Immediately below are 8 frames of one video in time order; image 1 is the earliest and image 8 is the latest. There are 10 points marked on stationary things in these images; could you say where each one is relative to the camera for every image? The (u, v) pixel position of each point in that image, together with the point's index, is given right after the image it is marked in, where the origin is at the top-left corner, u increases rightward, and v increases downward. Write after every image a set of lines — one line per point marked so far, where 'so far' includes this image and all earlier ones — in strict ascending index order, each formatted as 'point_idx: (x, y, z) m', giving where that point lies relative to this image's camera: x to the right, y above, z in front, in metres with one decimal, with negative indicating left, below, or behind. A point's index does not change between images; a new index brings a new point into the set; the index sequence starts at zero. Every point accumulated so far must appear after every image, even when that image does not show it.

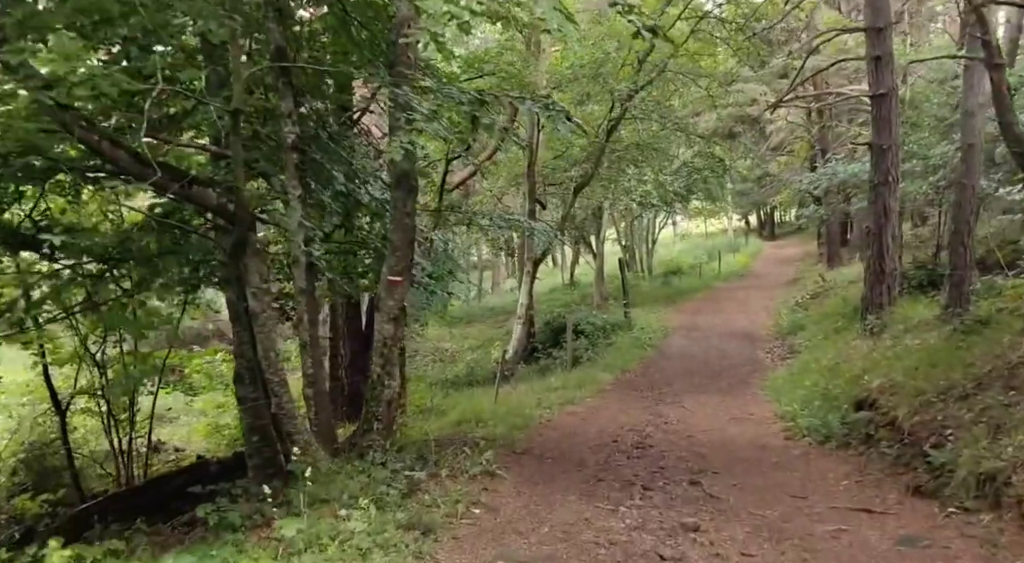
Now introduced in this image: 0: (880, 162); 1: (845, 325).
0: (+5.5, +1.8, +14.0) m
1: (+6.7, -0.9, +19.2) m
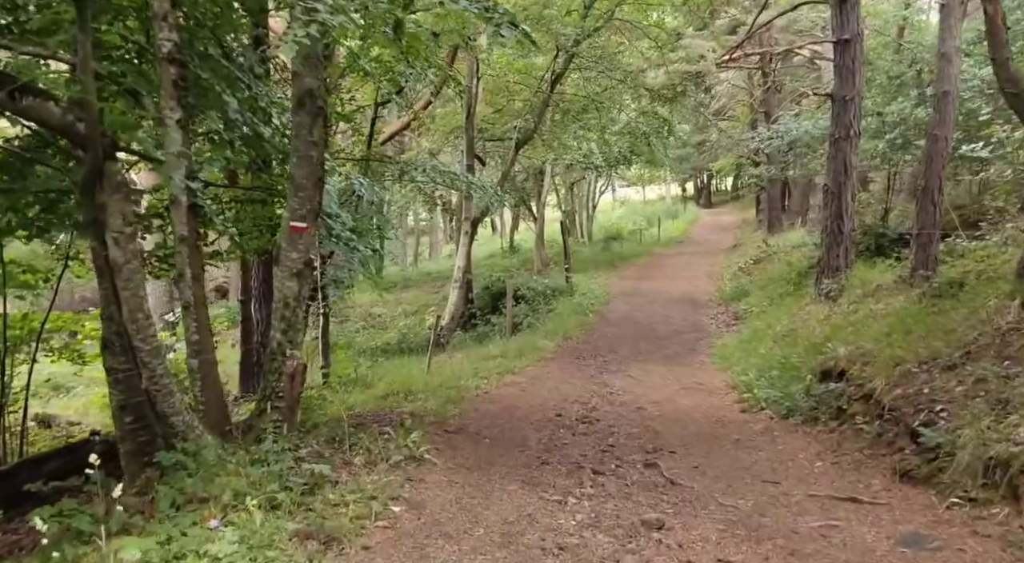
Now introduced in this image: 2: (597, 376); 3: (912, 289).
0: (+4.6, +2.3, +13.1) m
1: (+5.5, -0.1, +18.5) m
2: (+1.2, -1.3, +13.4) m
3: (+4.7, -0.1, +11.1) m
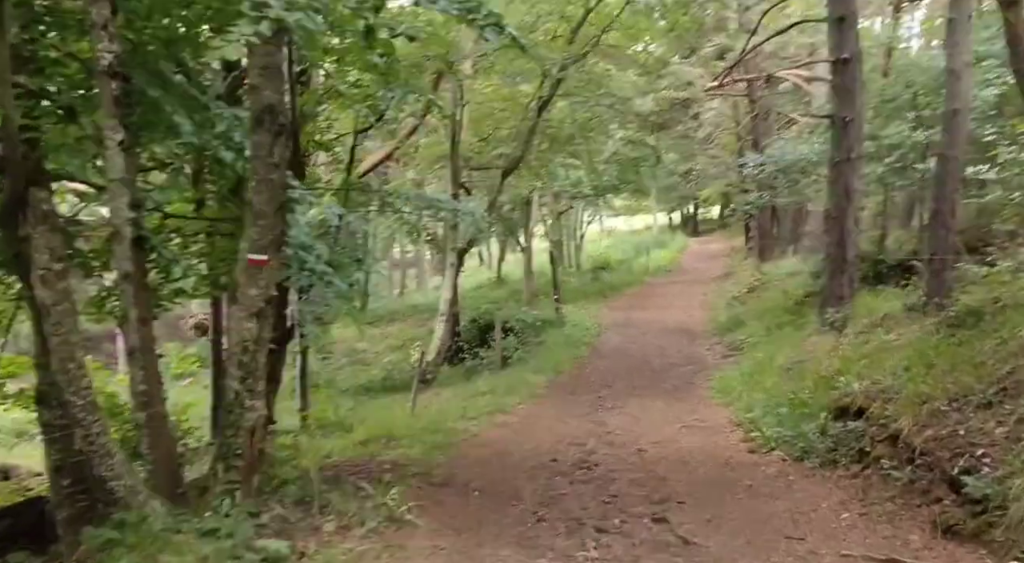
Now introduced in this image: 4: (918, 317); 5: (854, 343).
0: (+4.4, +1.9, +12.6) m
1: (+5.3, -0.7, +17.9) m
2: (+1.1, -1.8, +12.7) m
3: (+4.6, -0.4, +10.5) m
4: (+4.7, -0.4, +10.9) m
5: (+4.1, -0.7, +11.2) m
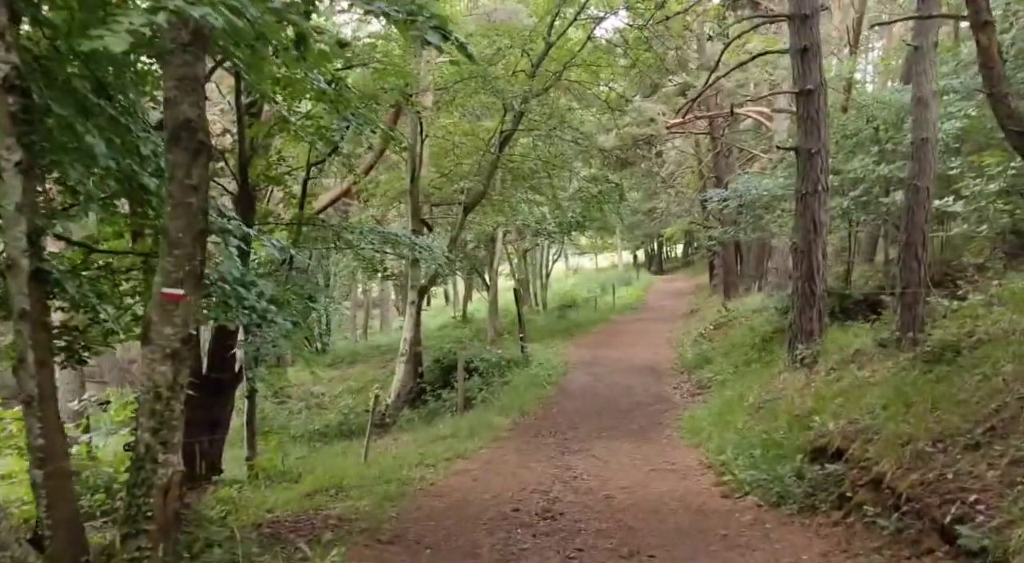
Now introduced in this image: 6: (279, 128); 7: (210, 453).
0: (+3.9, +1.5, +12.3) m
1: (+4.6, -1.4, +17.6) m
2: (+0.6, -2.3, +12.2) m
3: (+4.2, -0.8, +10.1) m
4: (+4.2, -0.8, +10.5) m
5: (+3.6, -1.1, +10.8) m
6: (-2.7, +1.8, +11.1) m
7: (-3.6, -2.1, +11.4) m
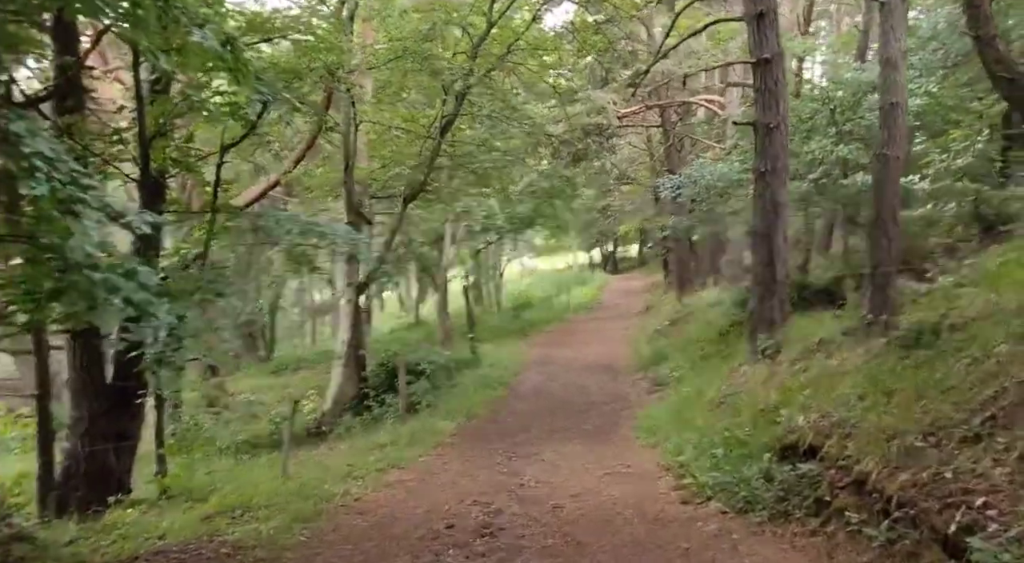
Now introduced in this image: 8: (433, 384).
0: (+3.1, +1.7, +11.5) m
1: (+3.6, -1.2, +16.8) m
2: (-0.1, -2.1, +11.2) m
3: (+3.5, -0.6, +9.3) m
4: (+3.6, -0.6, +9.7) m
5: (+3.0, -1.0, +10.0) m
6: (-3.4, +1.9, +10.0) m
7: (-4.3, -2.0, +10.2) m
8: (-1.7, -2.1, +19.5) m
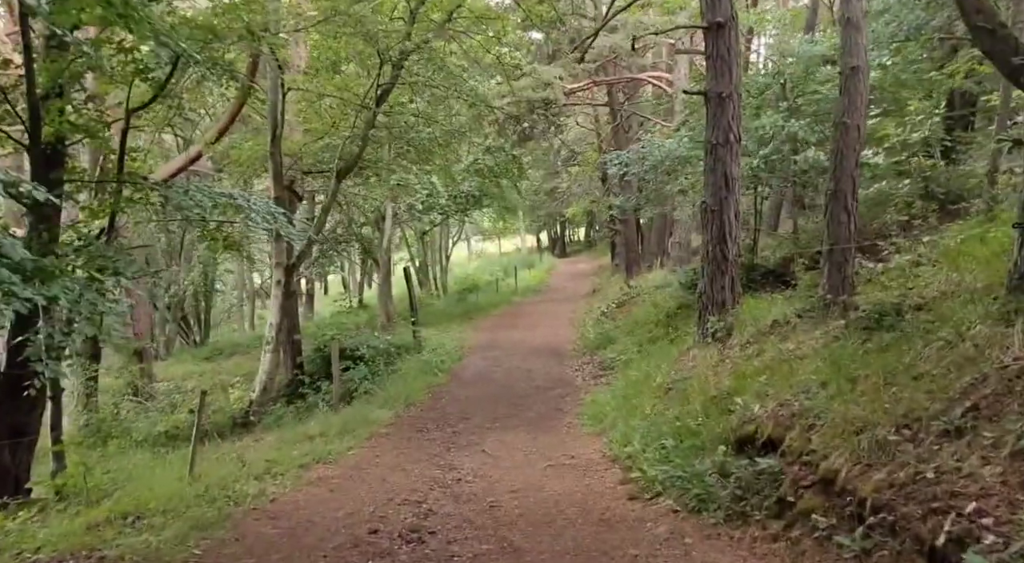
0: (+2.4, +1.9, +10.8) m
1: (+2.6, -0.9, +16.2) m
2: (-0.8, -1.9, +10.4) m
3: (+2.9, -0.4, +8.8) m
4: (+3.0, -0.4, +9.1) m
5: (+2.3, -0.7, +9.4) m
6: (-4.1, +2.1, +9.0) m
7: (-4.9, -1.8, +9.2) m
8: (-2.8, -1.7, +18.6) m
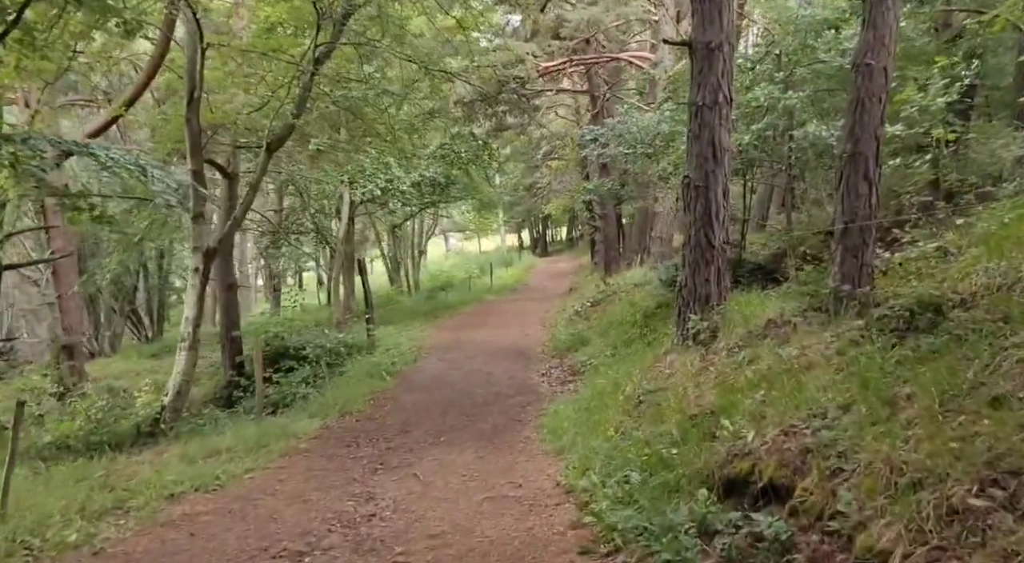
0: (+1.8, +2.0, +9.0) m
1: (+2.0, -0.8, +14.4) m
2: (-1.4, -1.8, +8.5) m
3: (+2.4, -0.3, +6.9) m
4: (+2.4, -0.3, +7.3) m
5: (+1.8, -0.7, +7.5) m
6: (-4.6, +2.2, +7.1) m
7: (-5.5, -1.6, +7.3) m
8: (-3.5, -1.6, +16.7) m
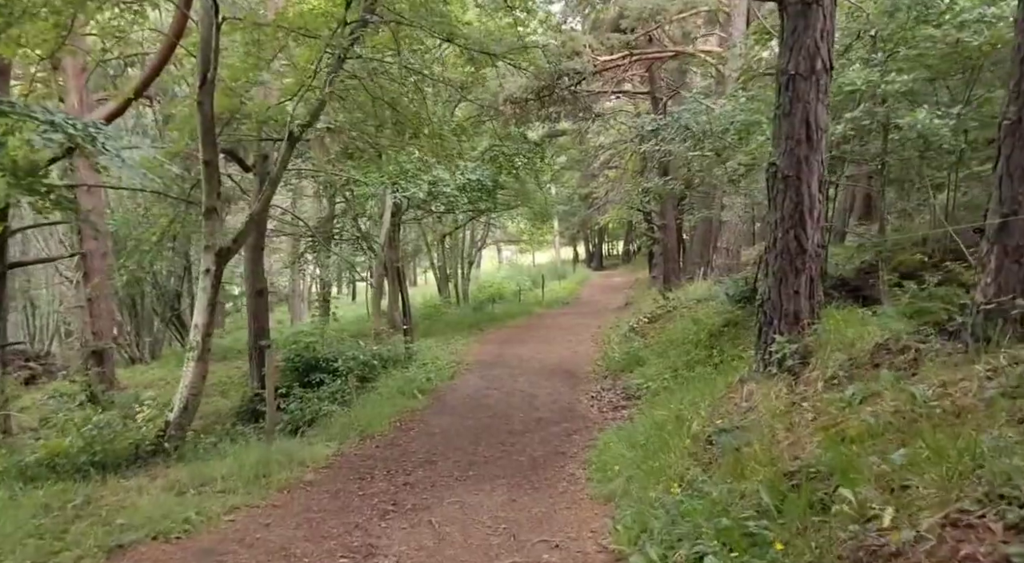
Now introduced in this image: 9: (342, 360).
0: (+2.2, +1.9, +7.3) m
1: (+2.6, -1.0, +12.6) m
2: (-1.1, -1.8, +7.0) m
3: (+2.6, -0.4, +5.2) m
4: (+2.7, -0.4, +5.6) m
5: (+2.0, -0.7, +5.8) m
6: (-4.3, +2.3, +5.8) m
7: (-5.3, -1.6, +6.0) m
8: (-2.7, -1.7, +15.3) m
9: (-3.0, -1.4, +16.4) m
